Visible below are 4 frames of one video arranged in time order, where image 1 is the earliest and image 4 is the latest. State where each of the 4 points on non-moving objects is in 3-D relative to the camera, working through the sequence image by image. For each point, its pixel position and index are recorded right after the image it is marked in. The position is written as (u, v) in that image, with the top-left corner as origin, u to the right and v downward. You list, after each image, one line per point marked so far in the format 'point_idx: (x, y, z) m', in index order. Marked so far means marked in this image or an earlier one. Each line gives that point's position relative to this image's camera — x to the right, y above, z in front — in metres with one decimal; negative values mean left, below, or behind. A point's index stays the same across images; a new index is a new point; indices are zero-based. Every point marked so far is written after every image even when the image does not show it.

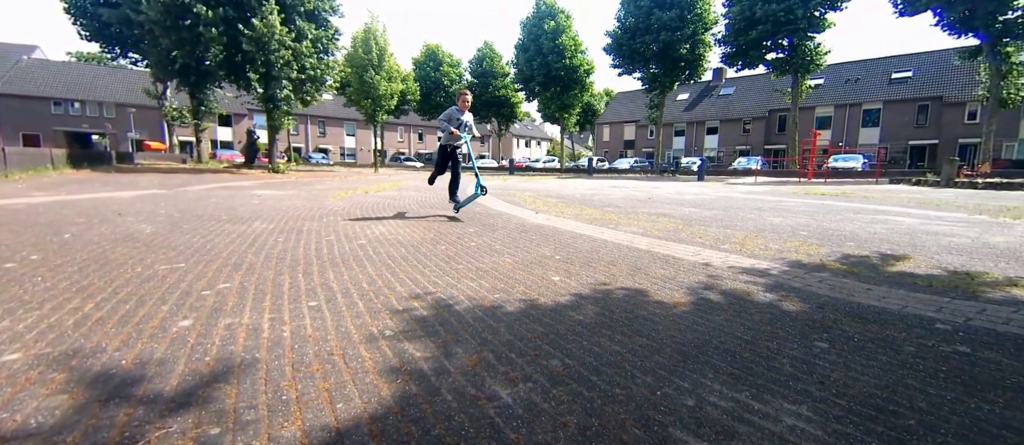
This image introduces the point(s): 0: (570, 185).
0: (+2.2, +1.3, +16.5) m
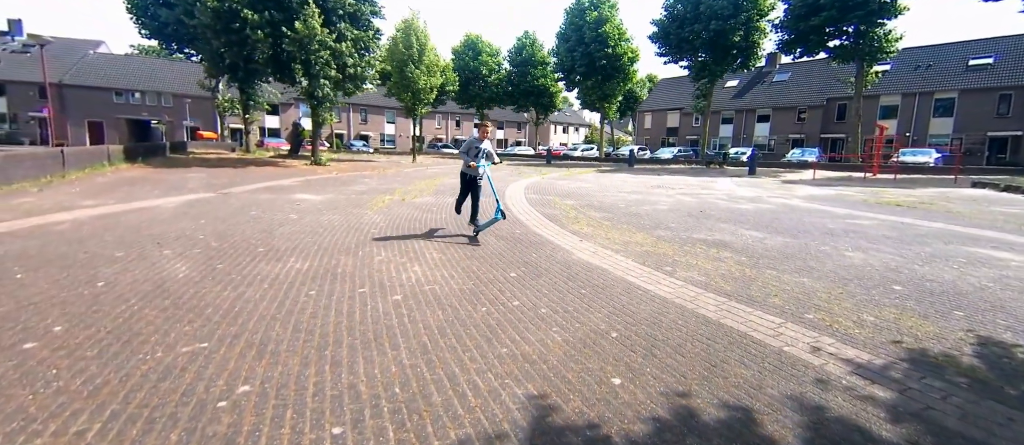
0: (+3.6, +1.3, +15.8) m
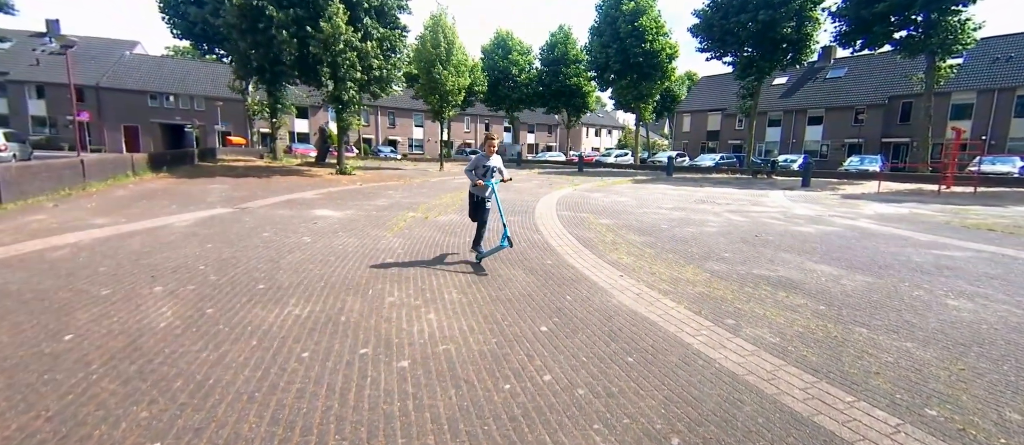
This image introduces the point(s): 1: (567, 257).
0: (+4.6, +0.8, +14.8) m
1: (+0.8, -0.5, +6.6) m
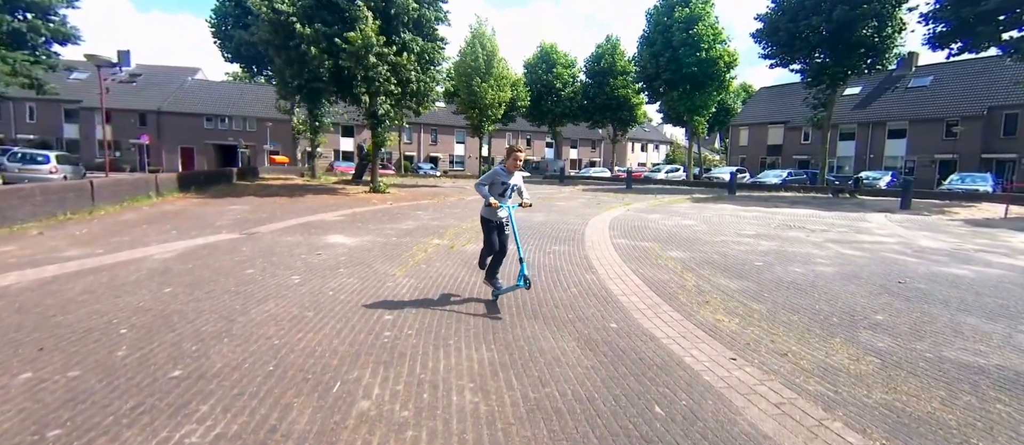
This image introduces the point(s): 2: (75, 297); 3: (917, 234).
0: (+5.8, 0.0, +12.4) m
1: (+1.3, -1.0, +4.6) m
2: (-4.7, -0.8, +4.9) m
3: (+9.7, -0.2, +10.8) m
